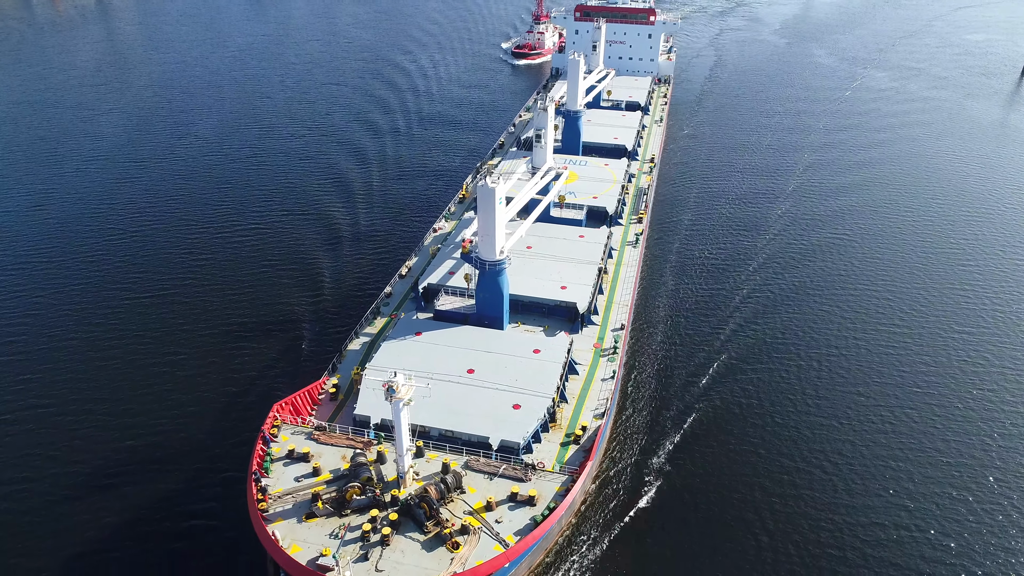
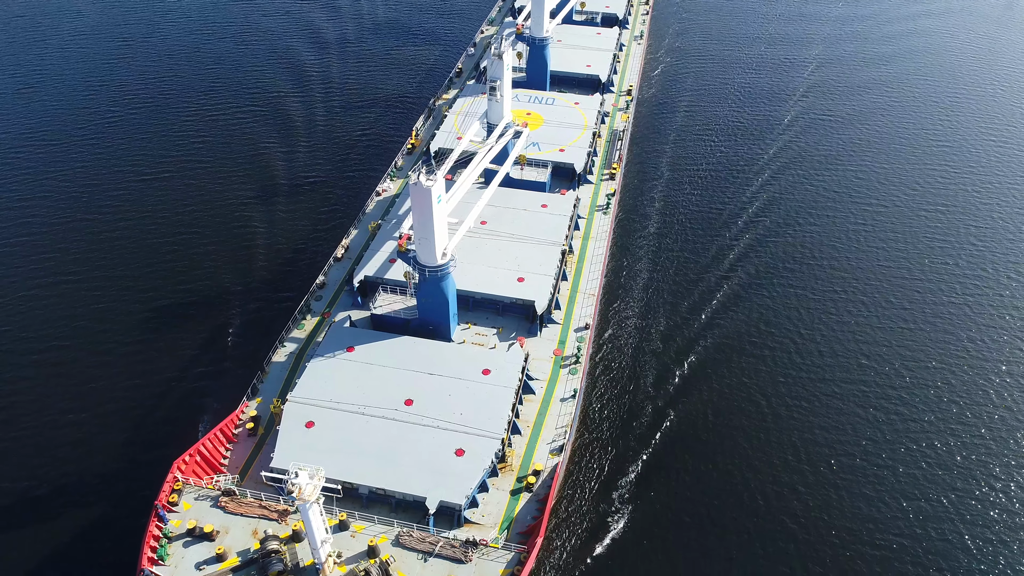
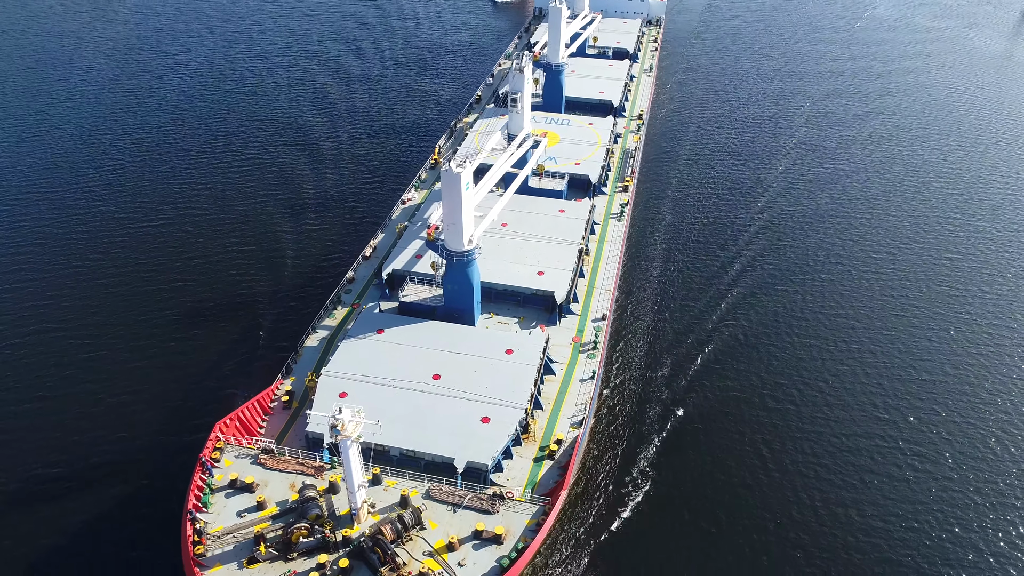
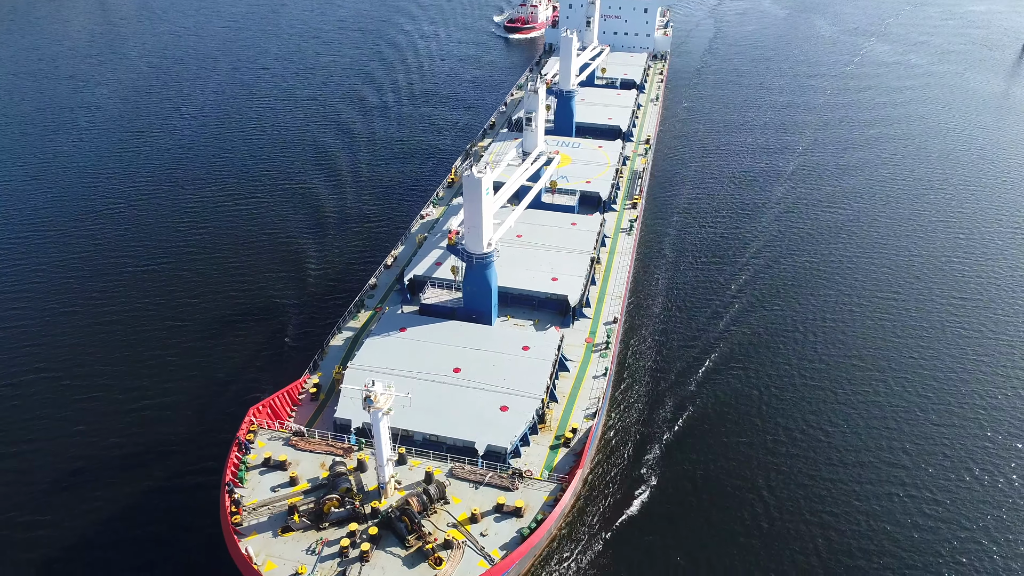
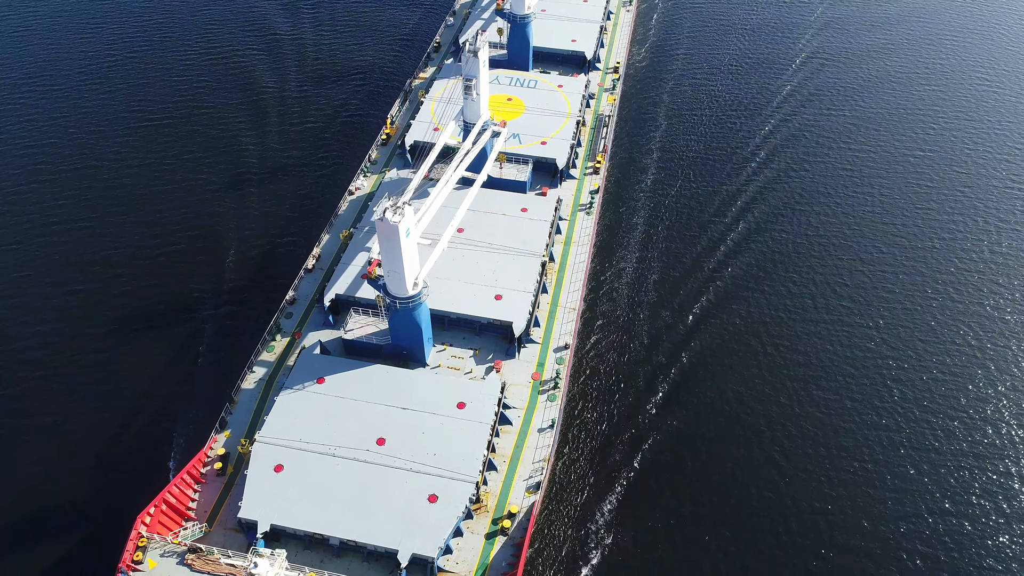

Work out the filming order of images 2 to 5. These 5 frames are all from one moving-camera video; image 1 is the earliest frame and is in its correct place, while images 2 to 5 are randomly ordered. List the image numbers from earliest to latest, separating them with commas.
4, 3, 2, 5
